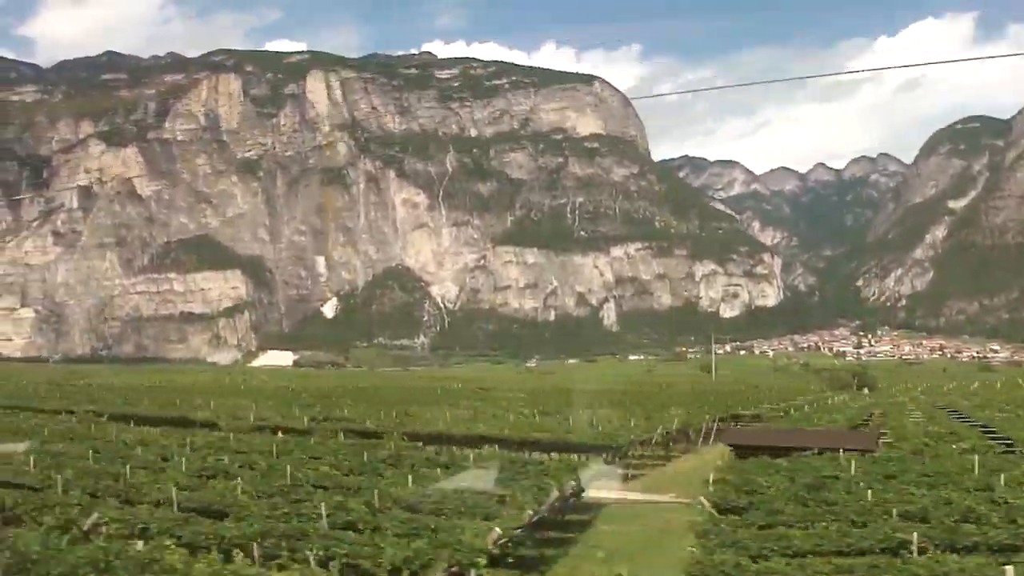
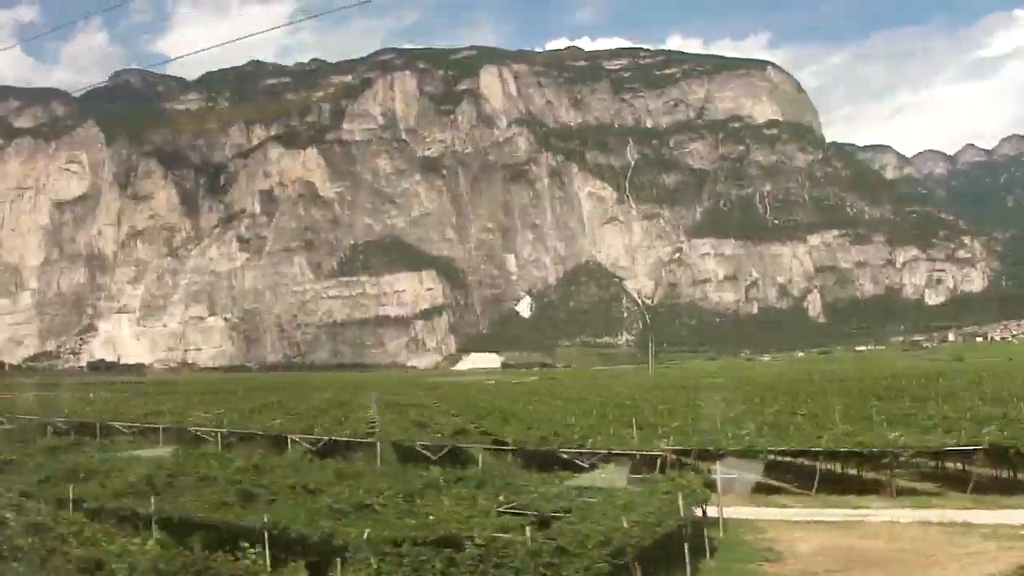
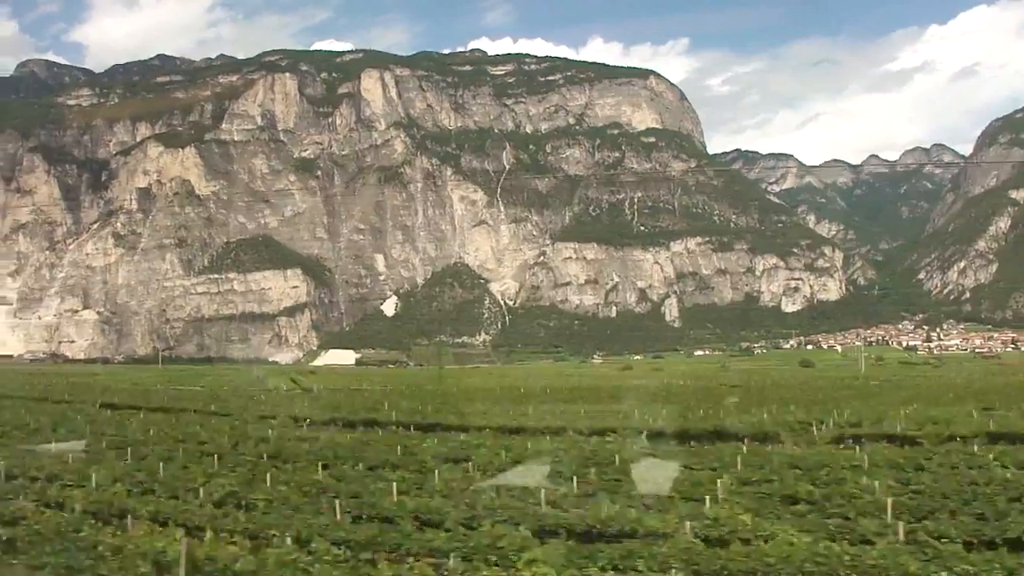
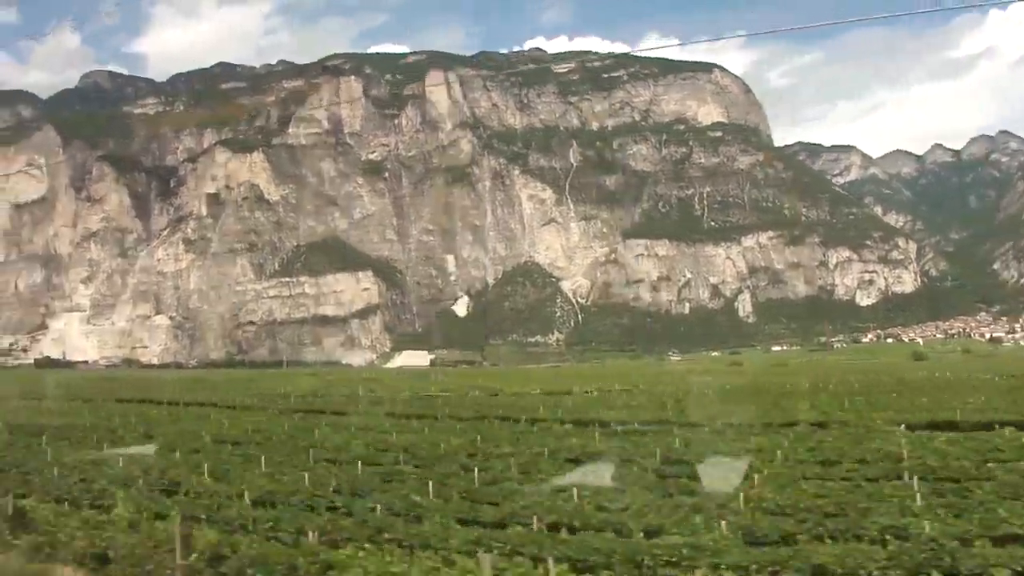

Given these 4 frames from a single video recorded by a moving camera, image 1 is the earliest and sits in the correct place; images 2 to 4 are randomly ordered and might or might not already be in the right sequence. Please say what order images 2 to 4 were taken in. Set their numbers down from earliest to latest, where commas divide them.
3, 4, 2
